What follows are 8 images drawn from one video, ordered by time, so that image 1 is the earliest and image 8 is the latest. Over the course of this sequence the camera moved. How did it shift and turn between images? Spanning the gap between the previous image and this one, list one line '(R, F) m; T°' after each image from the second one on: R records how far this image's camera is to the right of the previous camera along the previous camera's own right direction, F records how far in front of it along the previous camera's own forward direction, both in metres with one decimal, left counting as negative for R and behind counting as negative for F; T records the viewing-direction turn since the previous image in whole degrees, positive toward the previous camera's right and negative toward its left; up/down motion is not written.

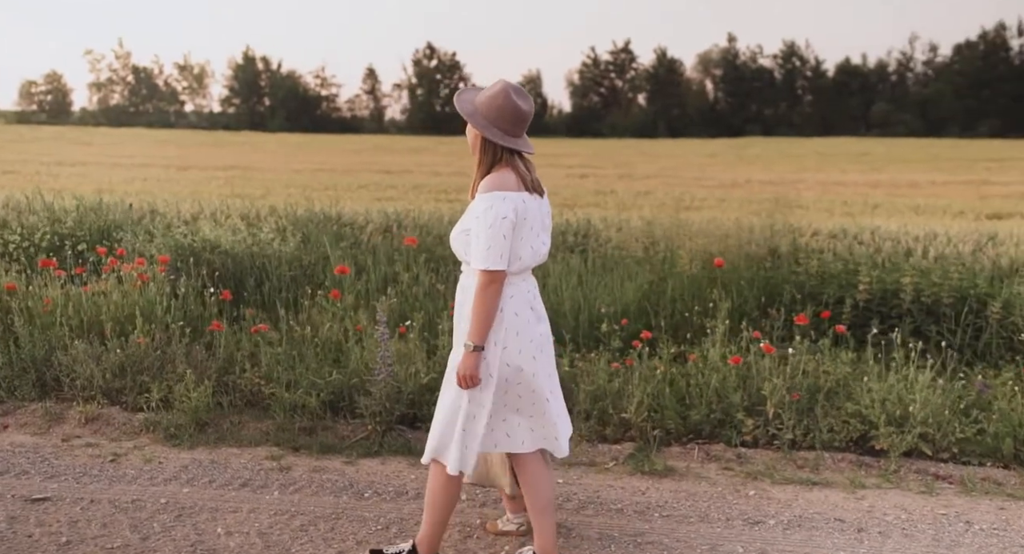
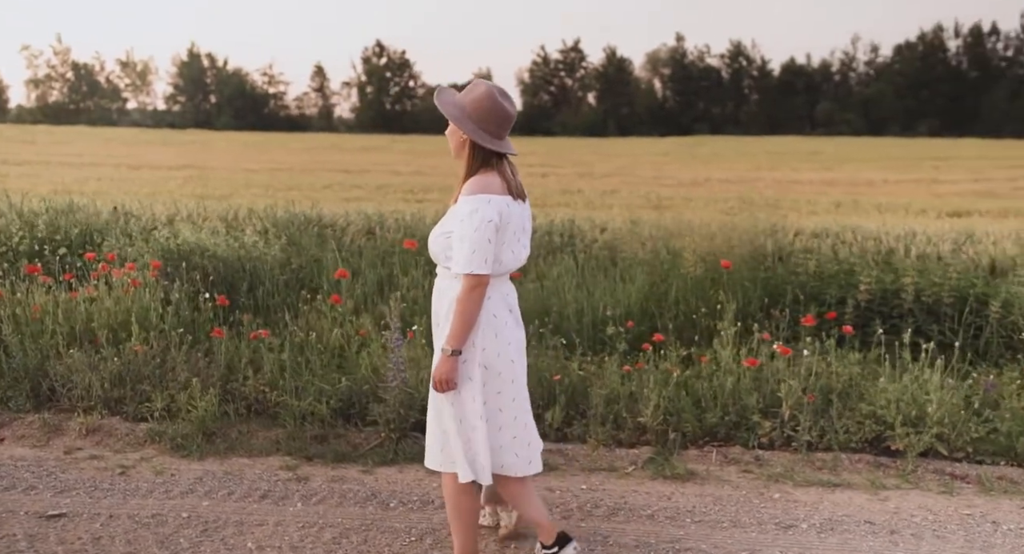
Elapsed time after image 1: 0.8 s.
(-0.3, +0.1) m; +2°
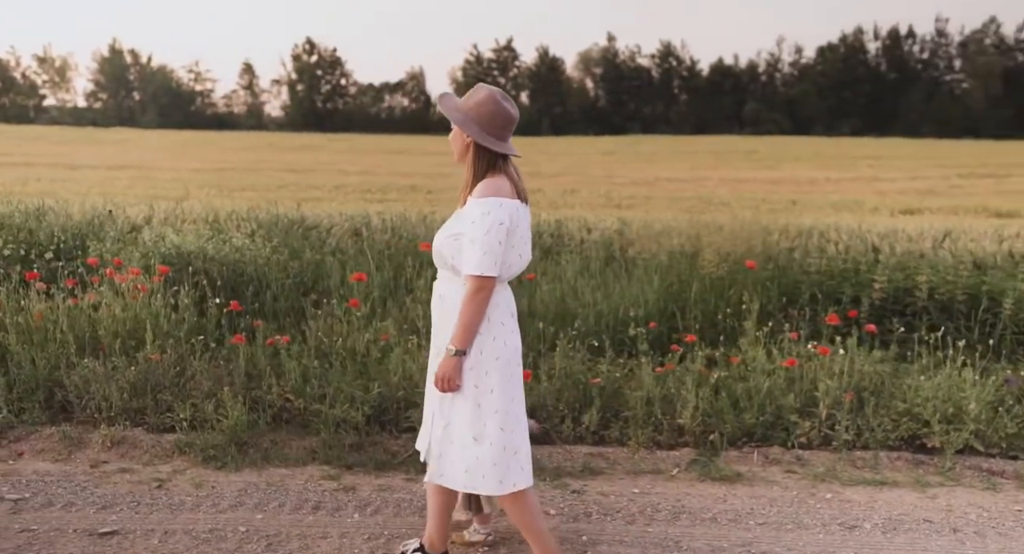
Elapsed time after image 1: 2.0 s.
(-0.4, +0.1) m; +3°
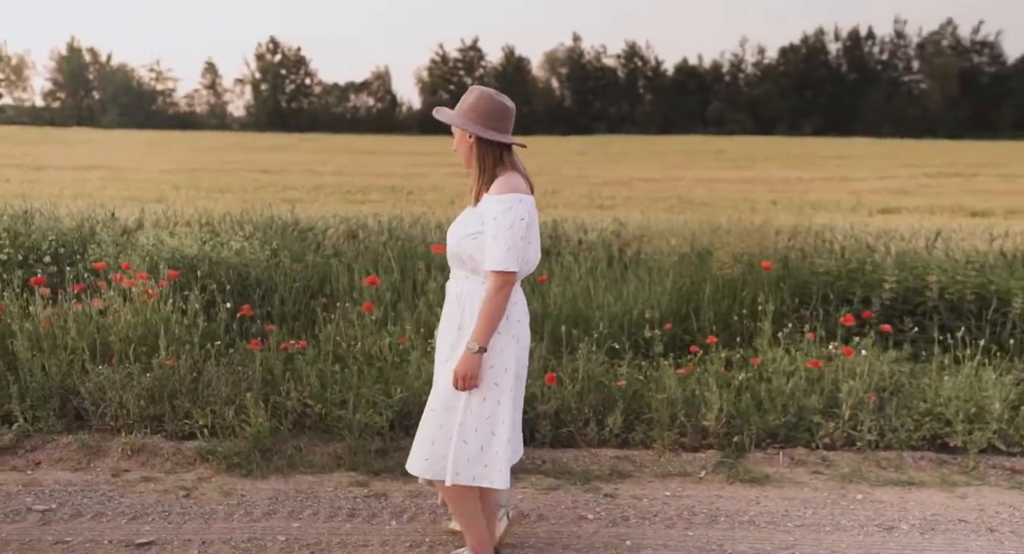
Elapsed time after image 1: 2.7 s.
(-0.2, 0.0) m; +1°
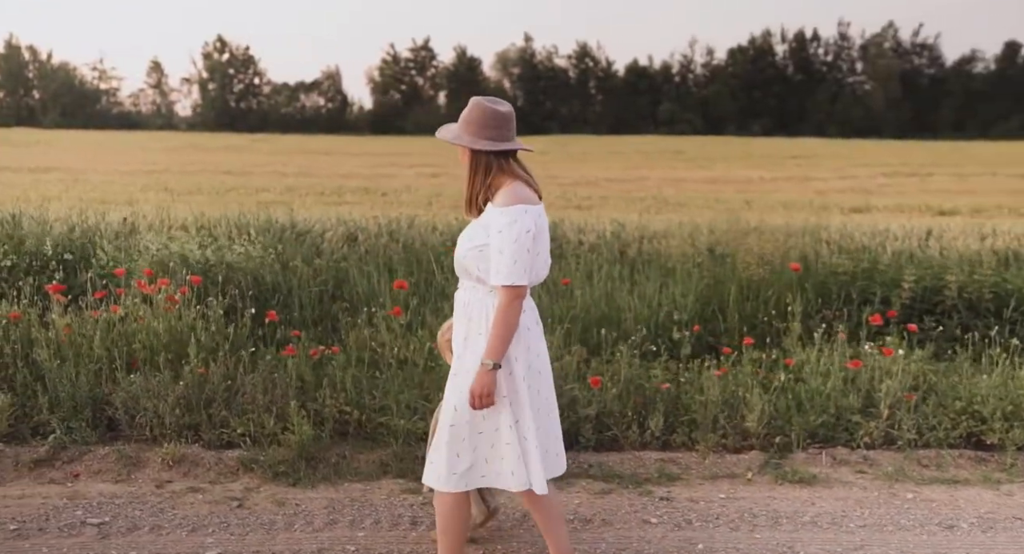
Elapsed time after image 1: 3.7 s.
(-0.4, 0.0) m; +2°
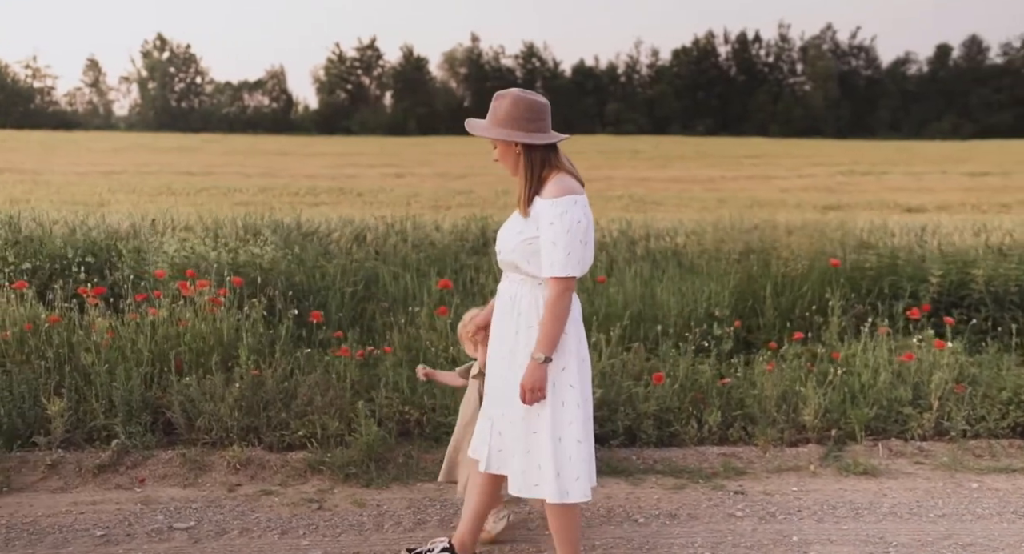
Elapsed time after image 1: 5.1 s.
(-0.5, 0.0) m; +2°
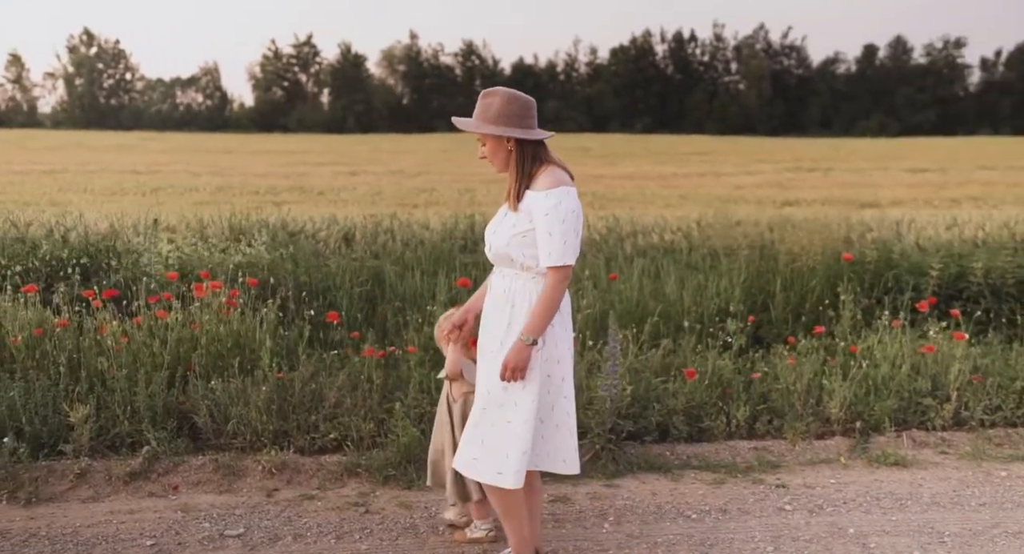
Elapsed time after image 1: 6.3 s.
(-0.4, 0.0) m; +3°
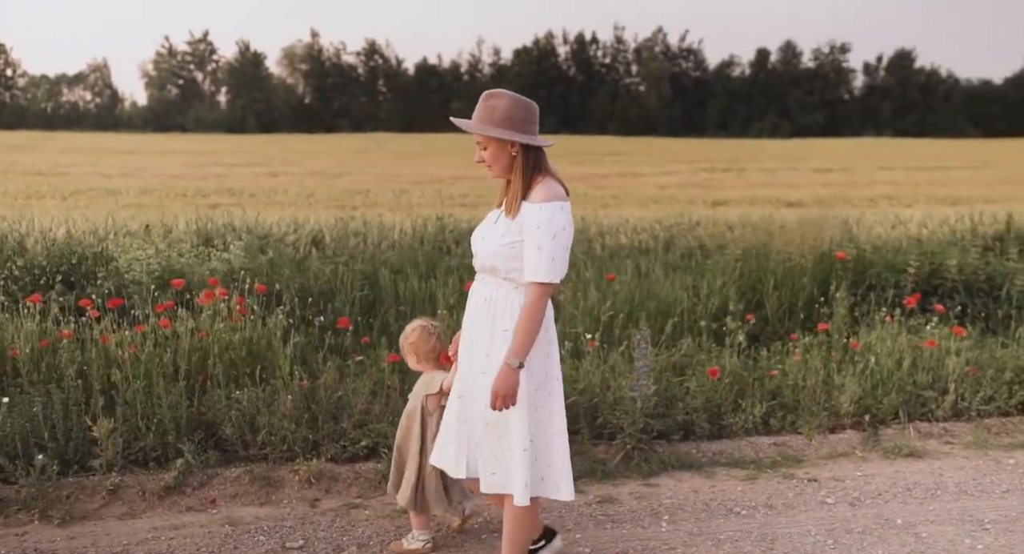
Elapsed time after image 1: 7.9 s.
(-0.5, 0.0) m; +5°
